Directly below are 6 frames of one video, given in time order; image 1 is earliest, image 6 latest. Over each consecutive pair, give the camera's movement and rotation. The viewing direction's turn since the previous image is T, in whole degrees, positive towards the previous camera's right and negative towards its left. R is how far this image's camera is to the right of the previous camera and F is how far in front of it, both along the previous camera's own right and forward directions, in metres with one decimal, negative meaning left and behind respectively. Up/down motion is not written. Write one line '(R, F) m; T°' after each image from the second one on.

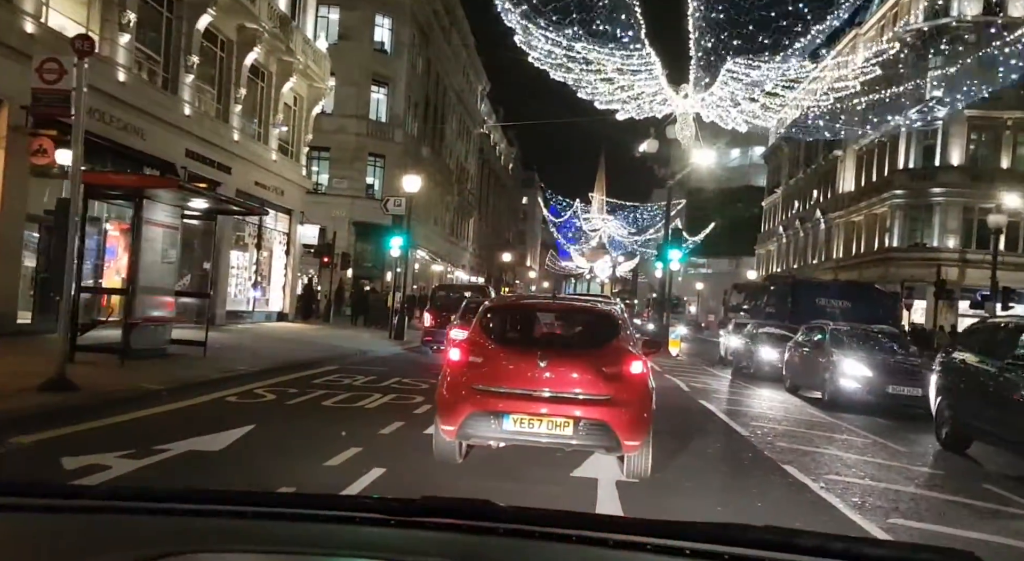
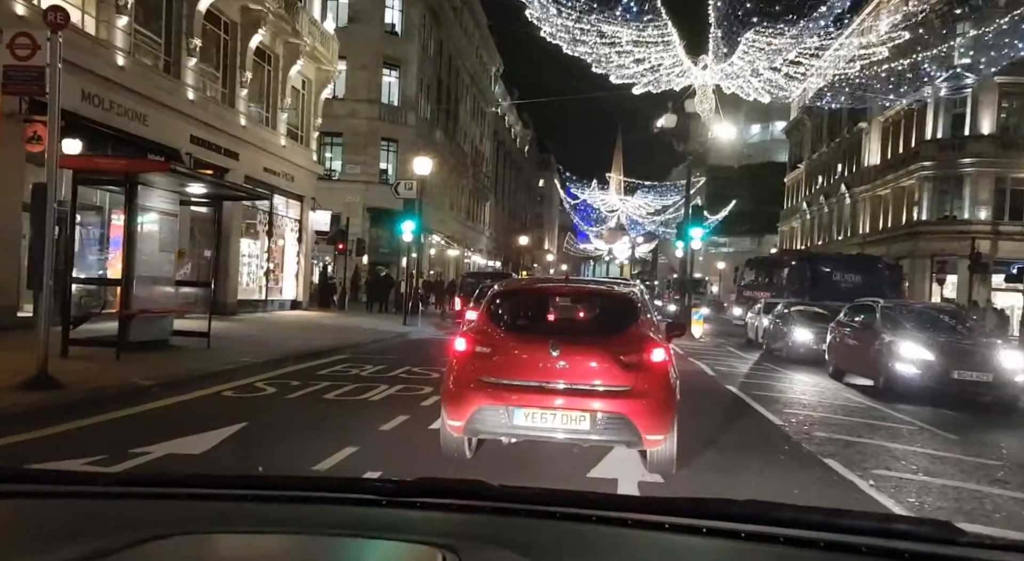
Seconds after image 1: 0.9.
(+0.1, +0.8) m; -1°
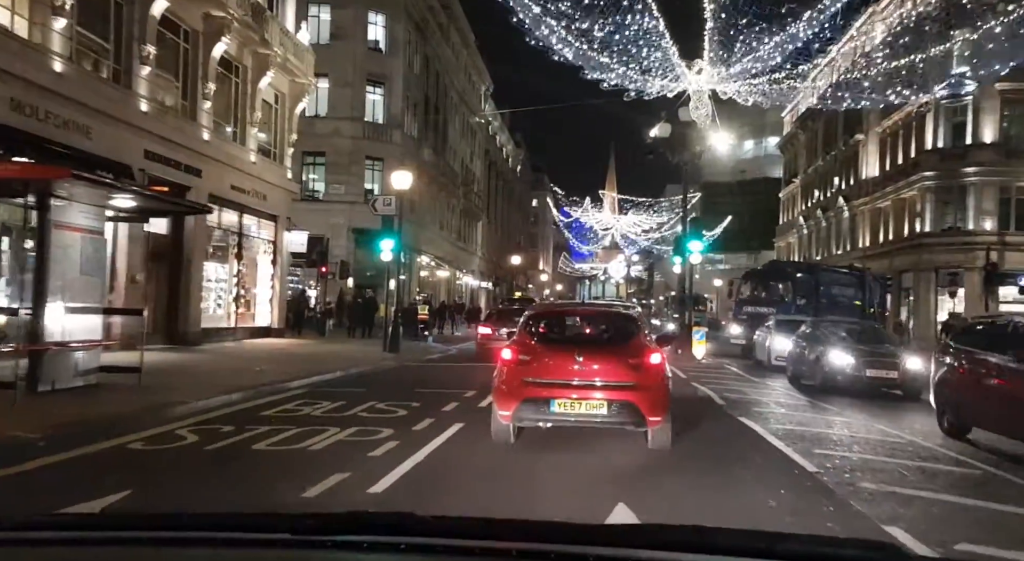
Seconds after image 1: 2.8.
(+0.3, +1.9) m; 0°
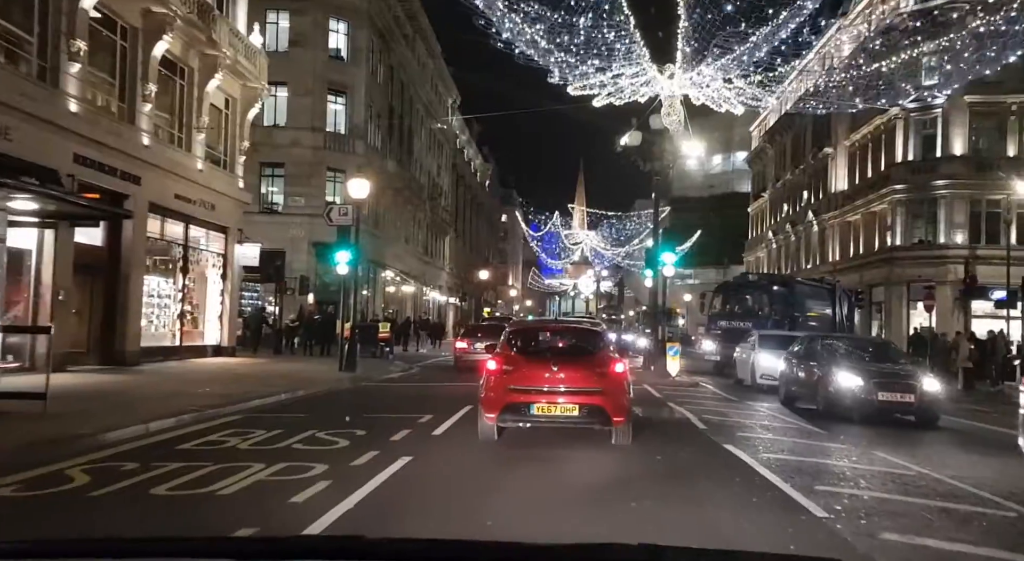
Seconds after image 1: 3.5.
(+0.2, +1.4) m; +2°
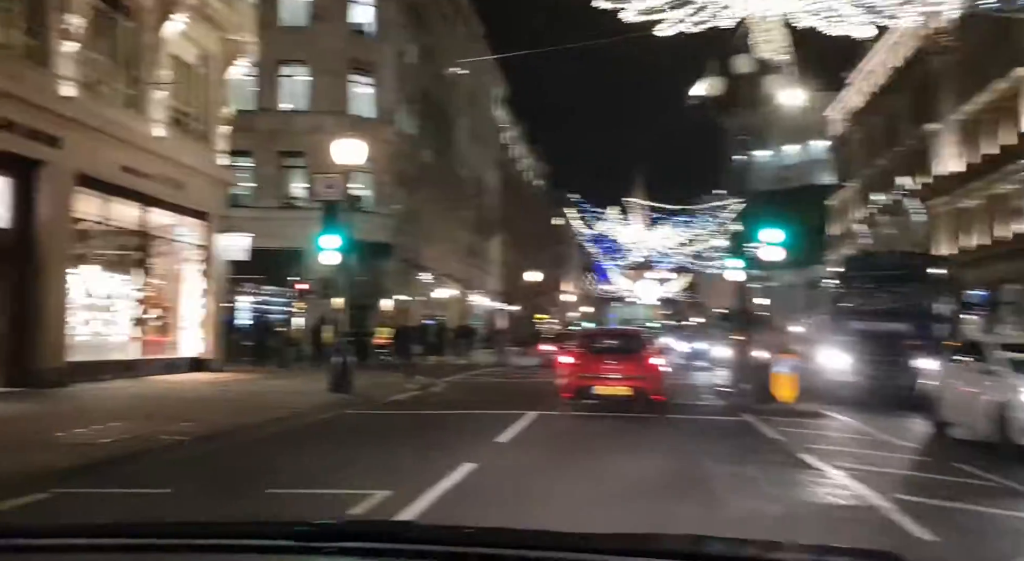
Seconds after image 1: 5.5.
(+0.3, +6.1) m; -4°
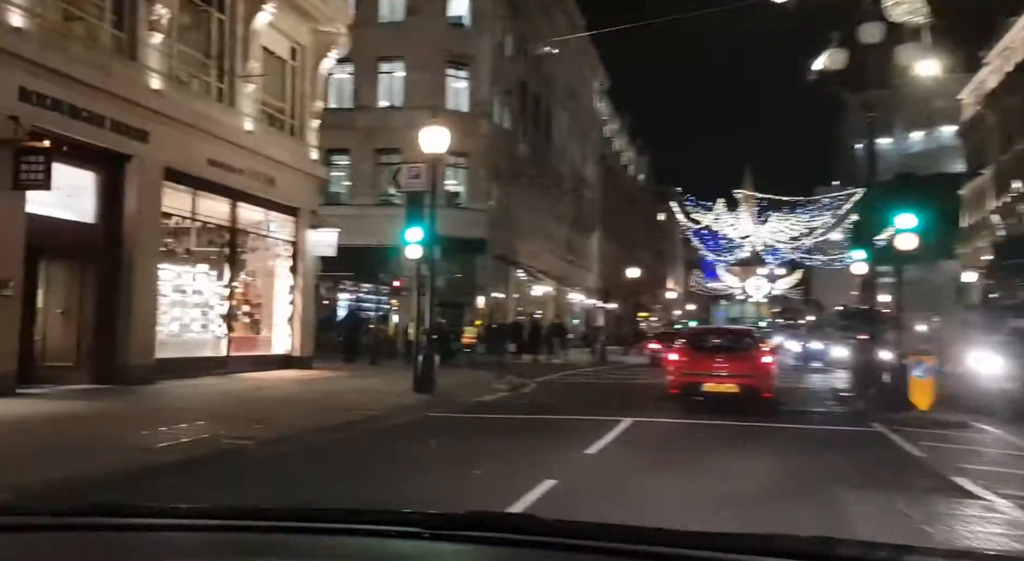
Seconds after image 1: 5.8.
(+0.1, +1.1) m; -6°
